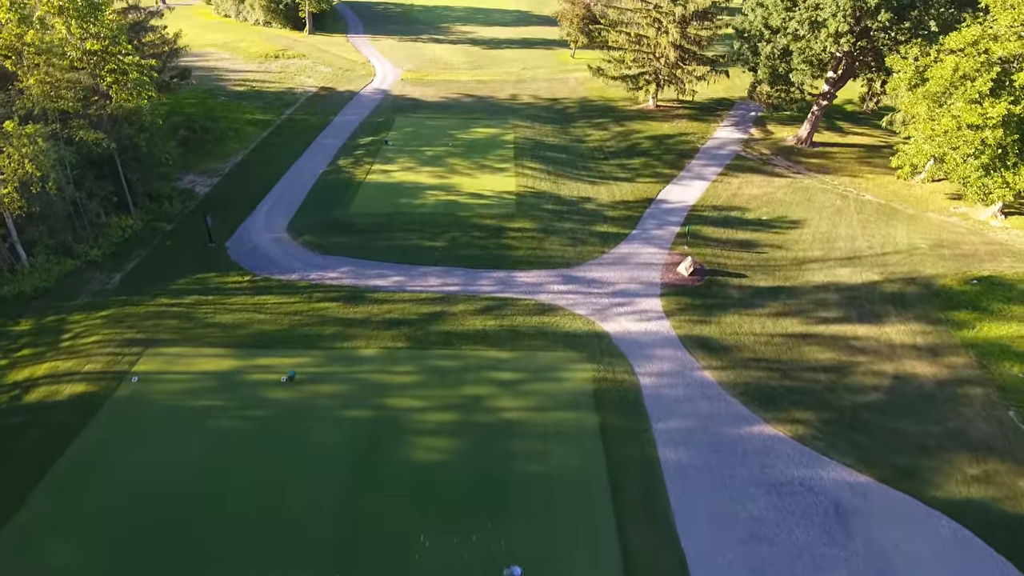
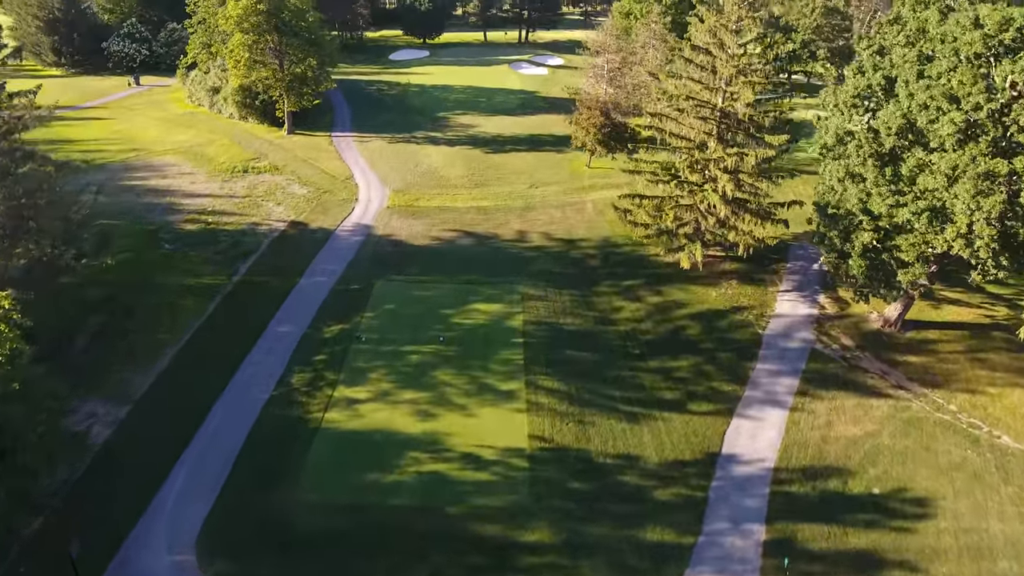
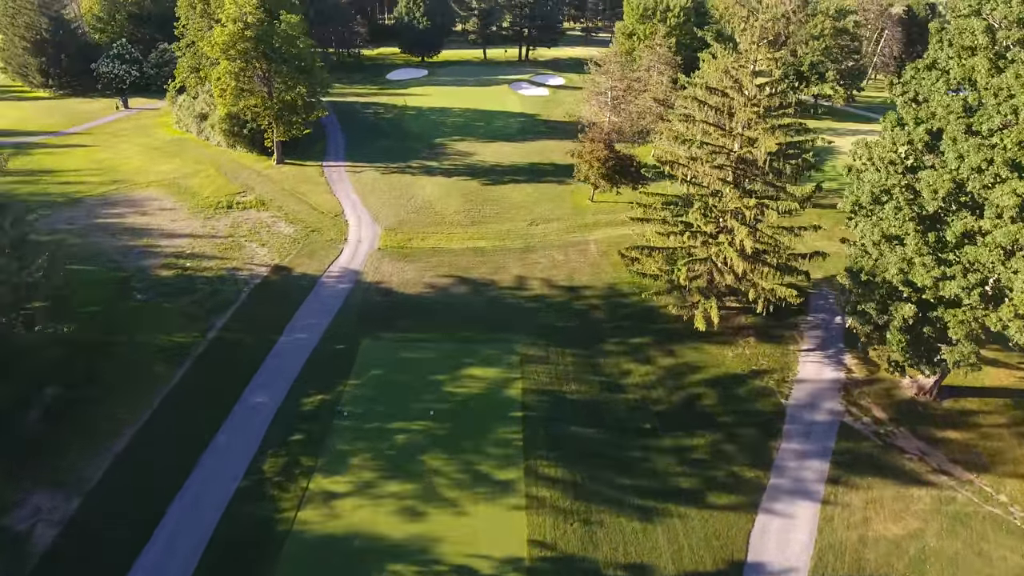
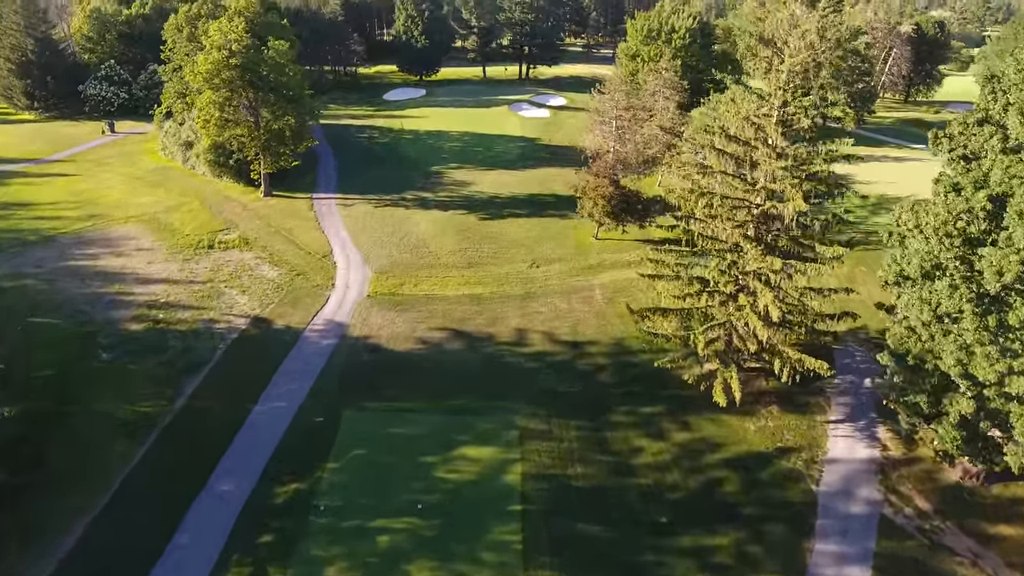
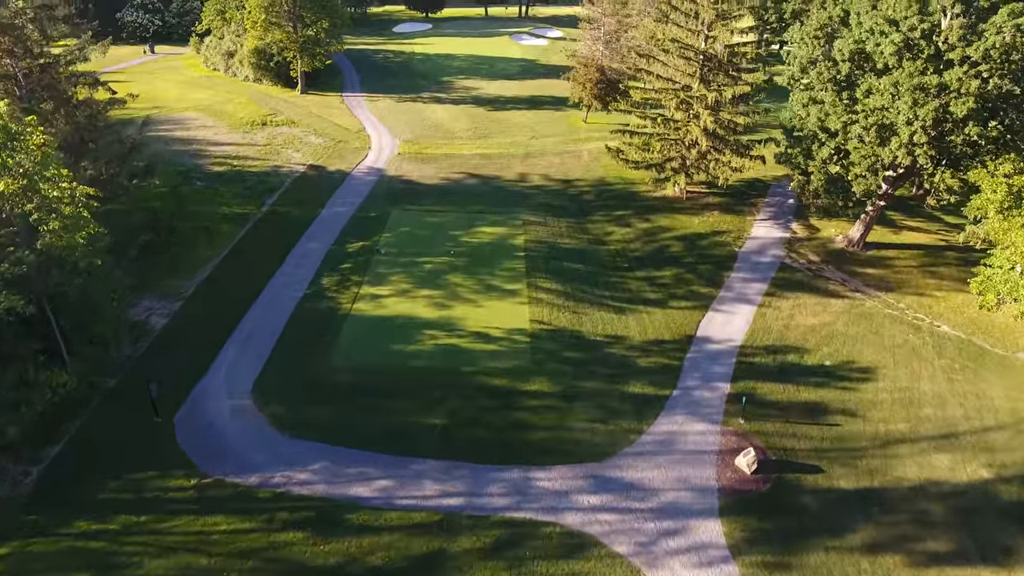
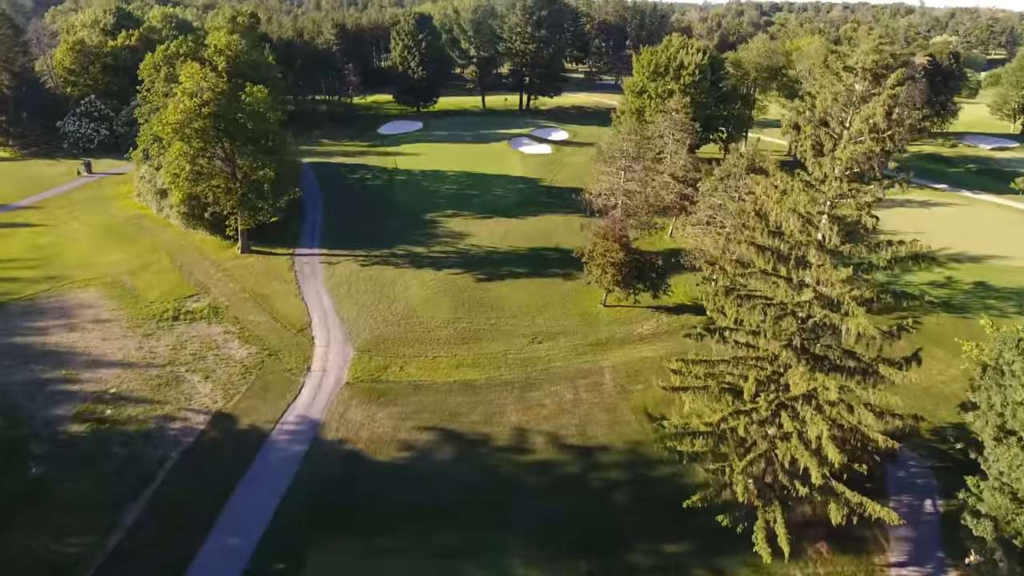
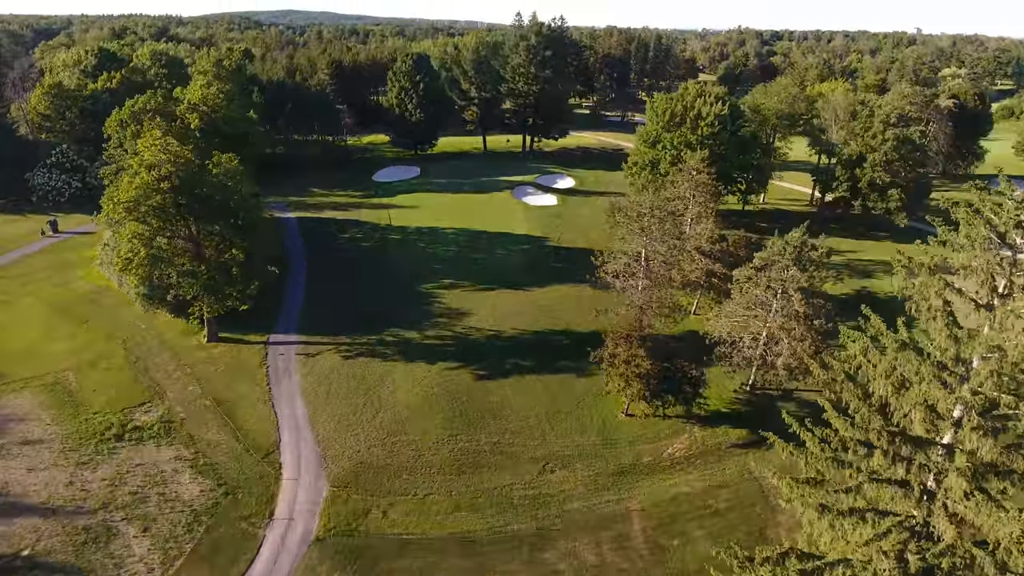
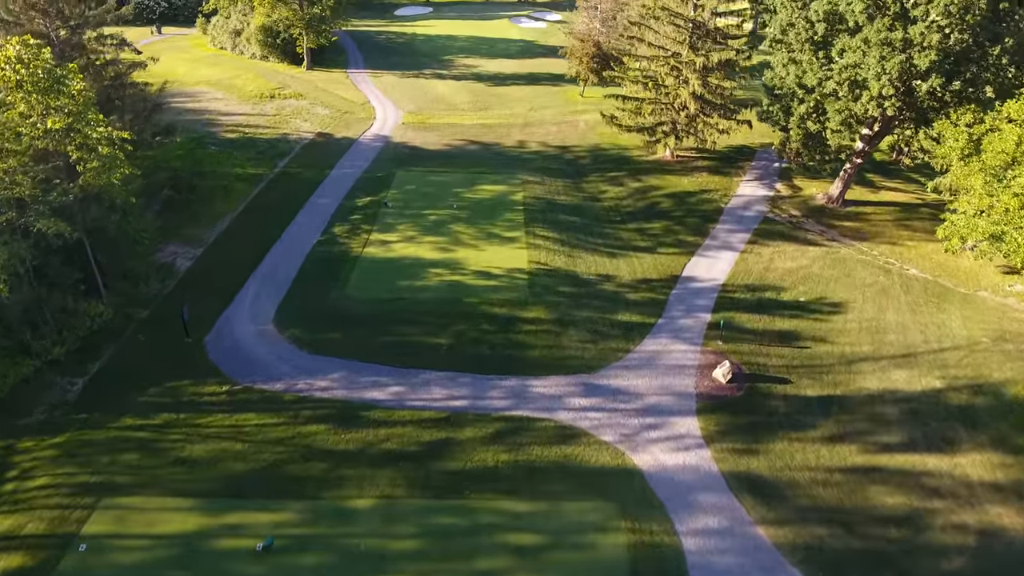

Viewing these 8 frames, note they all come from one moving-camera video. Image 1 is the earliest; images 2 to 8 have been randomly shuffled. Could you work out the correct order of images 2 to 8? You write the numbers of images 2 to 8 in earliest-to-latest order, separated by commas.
8, 5, 2, 3, 4, 6, 7
